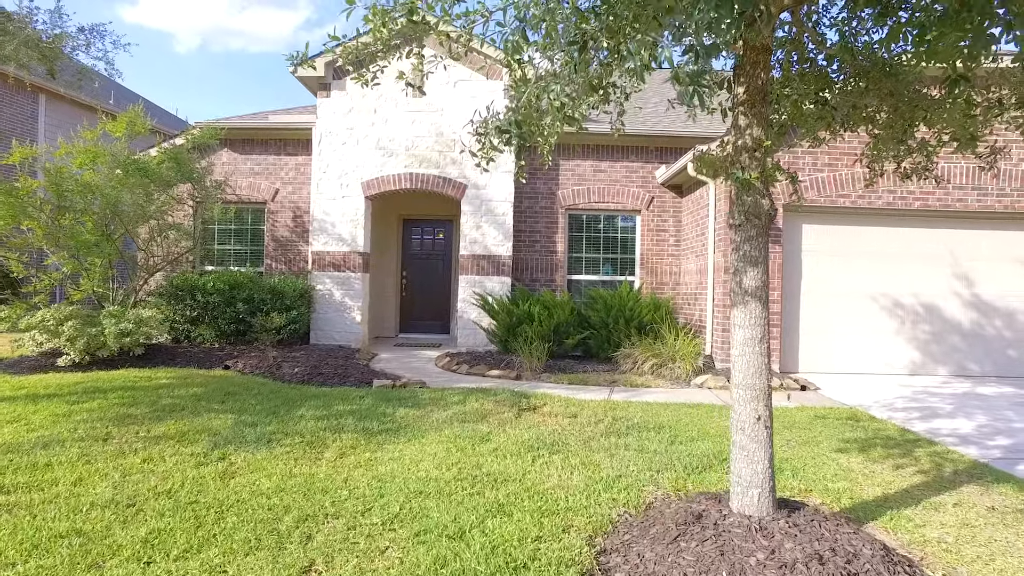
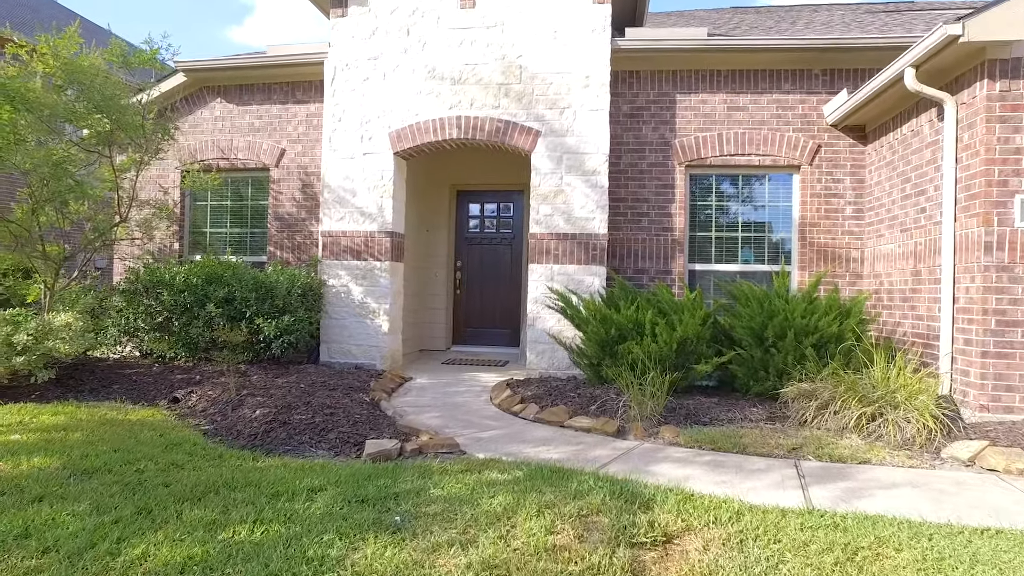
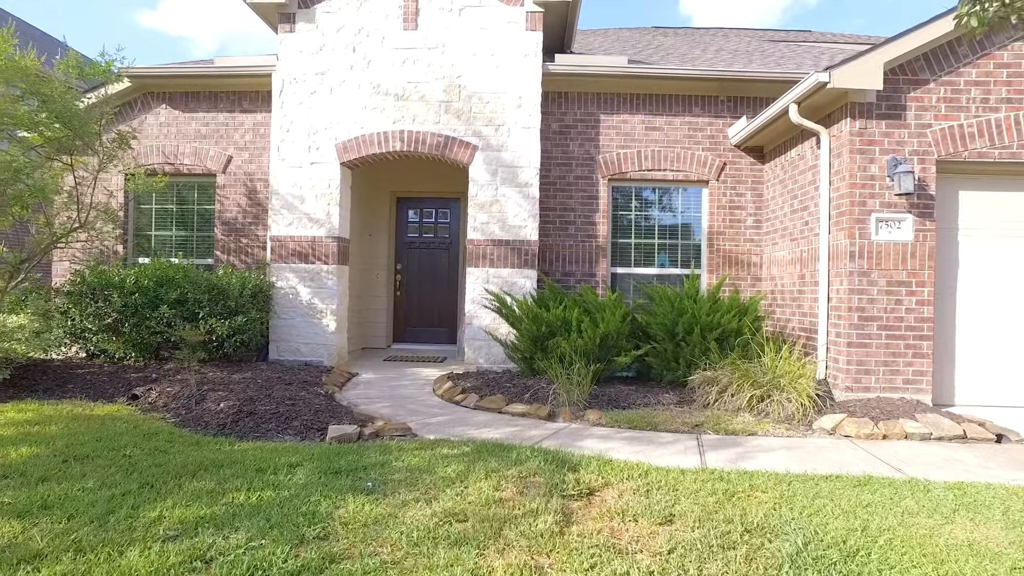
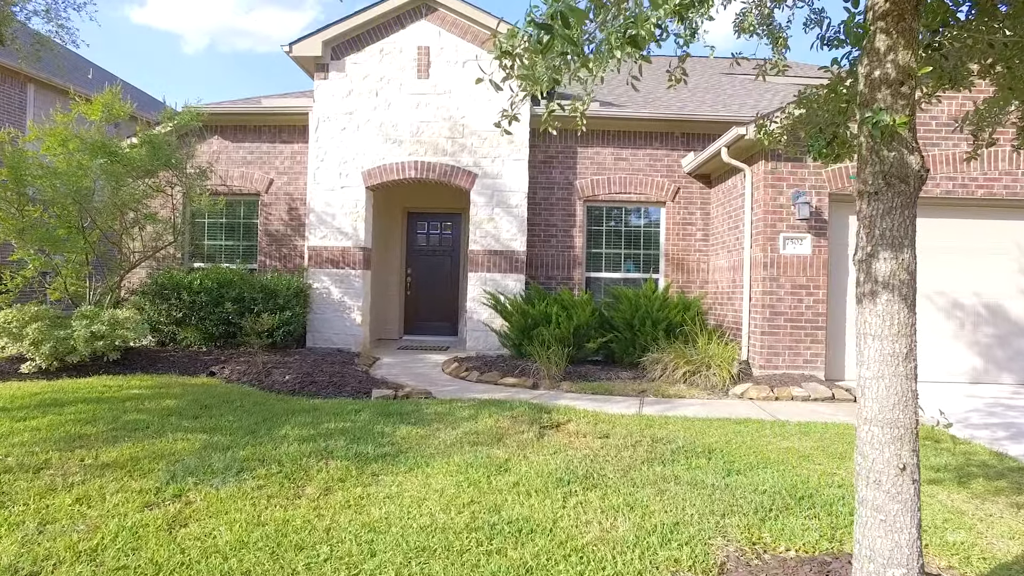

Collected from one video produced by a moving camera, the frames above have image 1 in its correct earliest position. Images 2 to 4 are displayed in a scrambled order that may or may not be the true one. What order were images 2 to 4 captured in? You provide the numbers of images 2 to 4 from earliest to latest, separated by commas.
4, 3, 2
